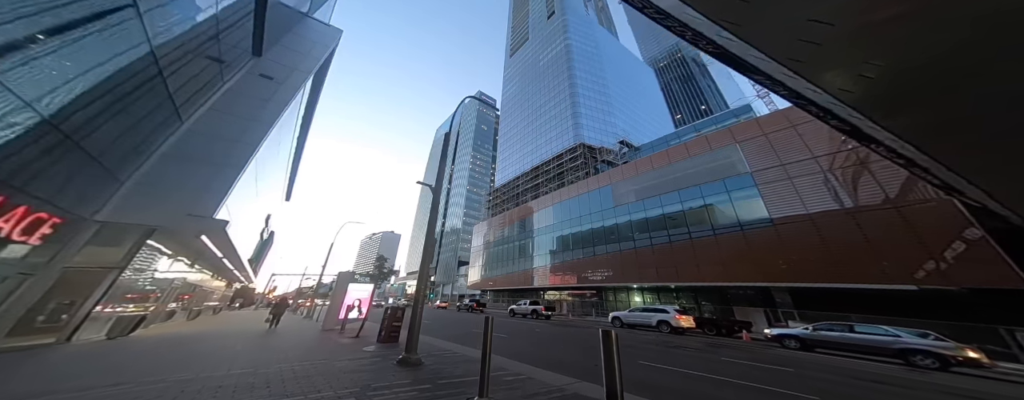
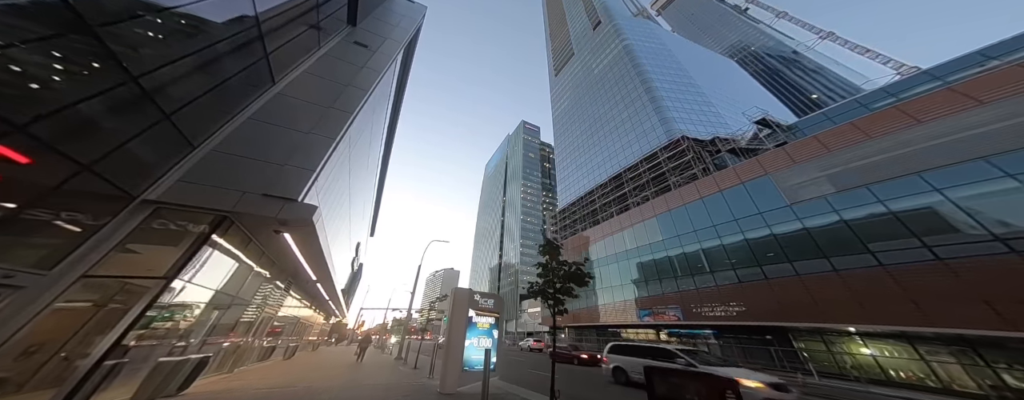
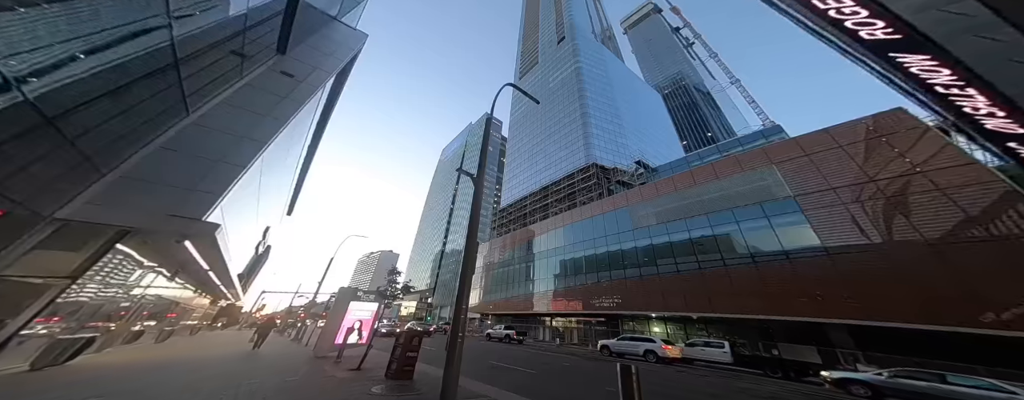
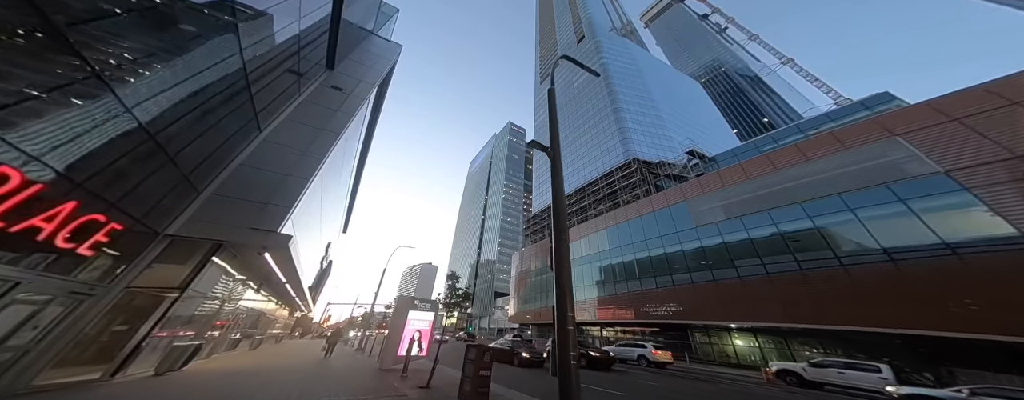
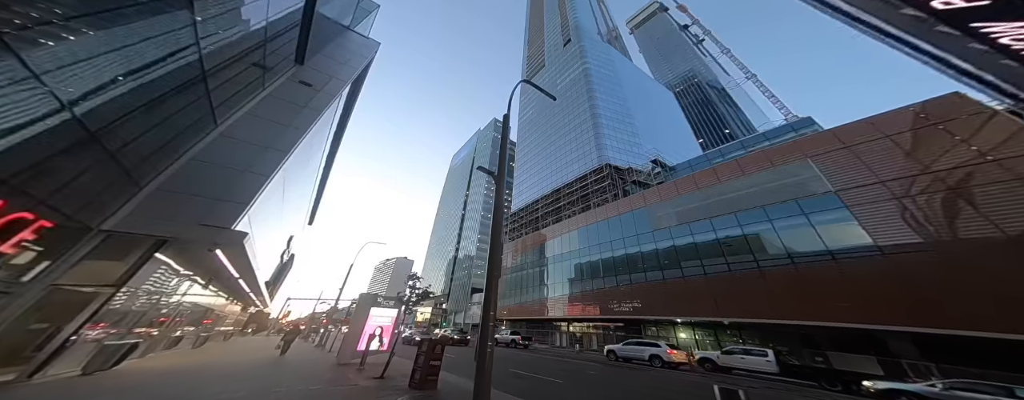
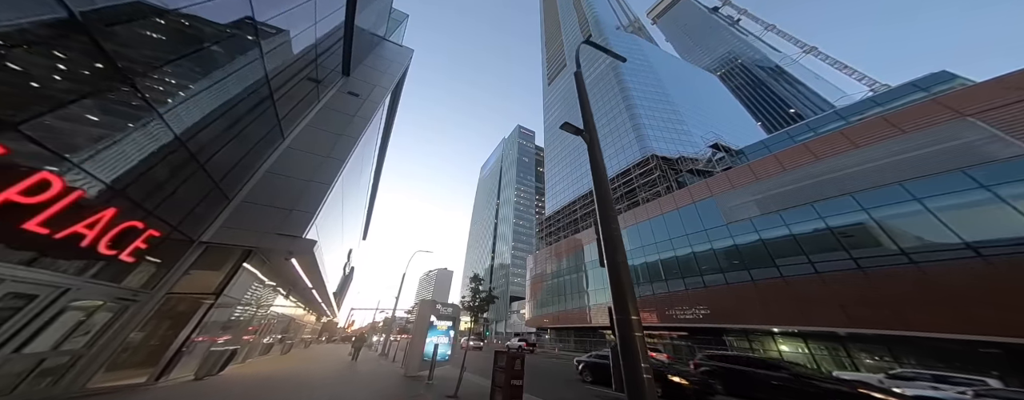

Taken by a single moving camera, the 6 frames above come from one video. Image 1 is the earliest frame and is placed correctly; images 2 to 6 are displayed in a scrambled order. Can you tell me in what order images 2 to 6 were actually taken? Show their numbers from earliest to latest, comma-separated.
3, 5, 4, 6, 2
